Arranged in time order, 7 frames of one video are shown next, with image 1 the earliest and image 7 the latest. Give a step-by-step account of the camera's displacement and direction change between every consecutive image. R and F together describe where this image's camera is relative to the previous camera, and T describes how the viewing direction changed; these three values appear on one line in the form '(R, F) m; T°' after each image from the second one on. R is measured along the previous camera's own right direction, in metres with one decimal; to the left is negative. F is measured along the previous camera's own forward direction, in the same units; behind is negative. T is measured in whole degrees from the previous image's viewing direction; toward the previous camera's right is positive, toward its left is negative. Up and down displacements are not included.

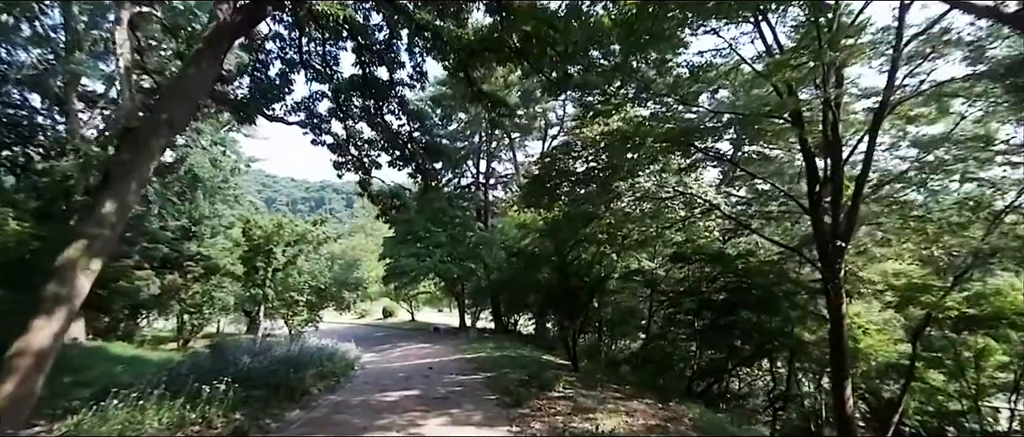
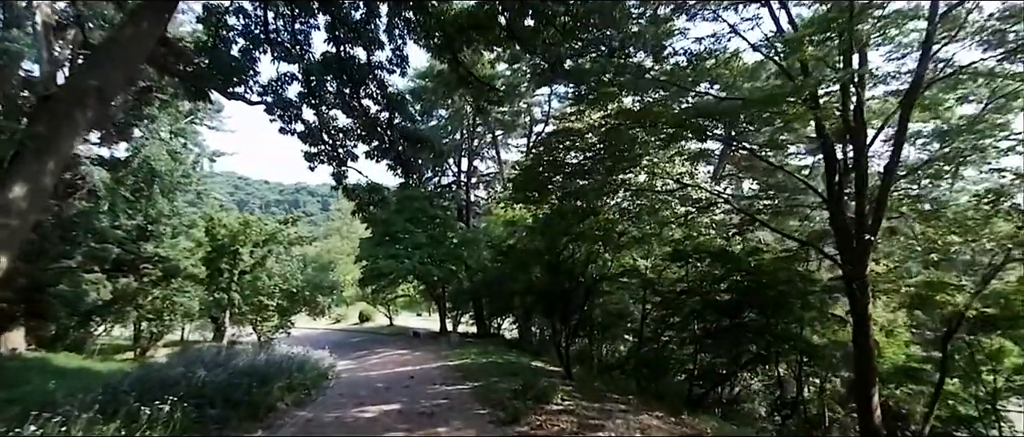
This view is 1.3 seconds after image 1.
(-0.2, +0.7) m; +2°
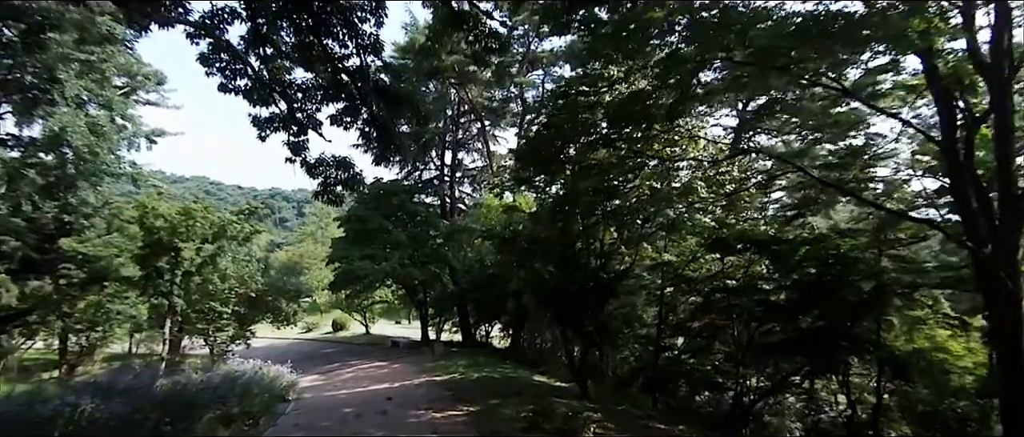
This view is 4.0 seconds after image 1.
(-0.3, +1.7) m; +2°
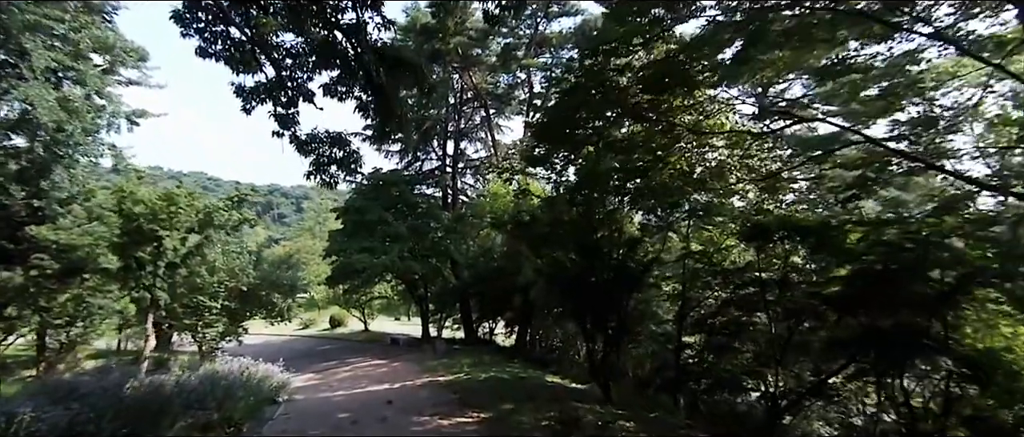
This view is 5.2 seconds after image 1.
(-0.2, +0.7) m; 0°
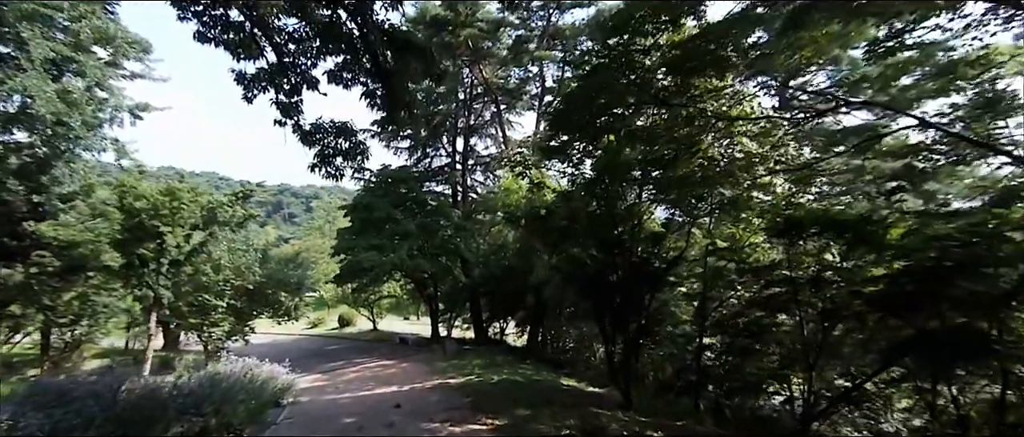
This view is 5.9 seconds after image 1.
(-0.1, +0.3) m; -1°
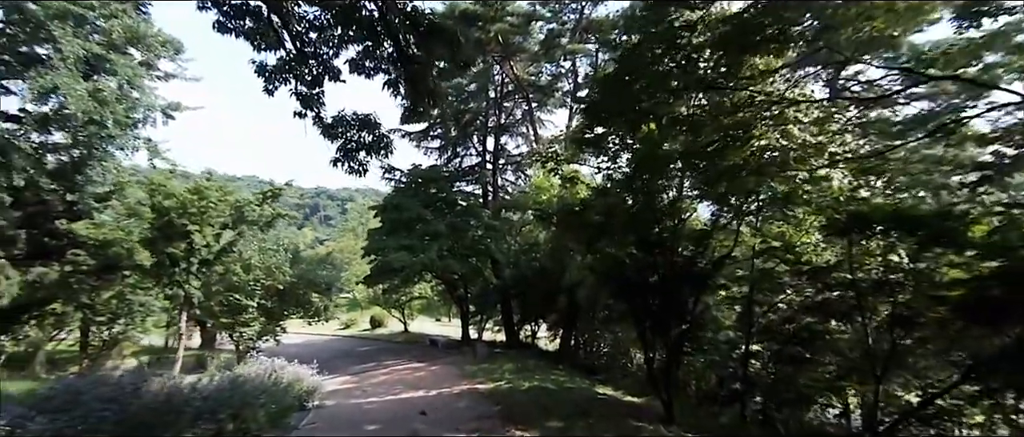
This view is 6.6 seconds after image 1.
(0.0, +0.4) m; -3°
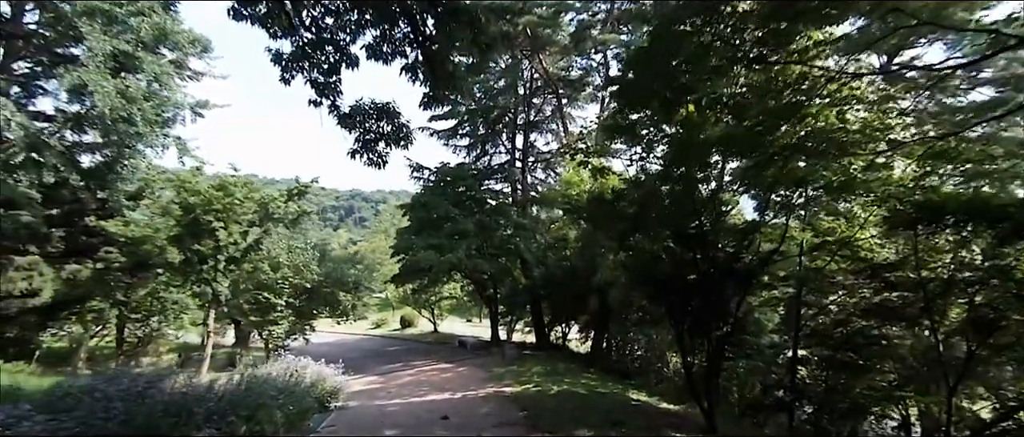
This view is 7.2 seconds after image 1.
(0.0, +0.3) m; -3°
